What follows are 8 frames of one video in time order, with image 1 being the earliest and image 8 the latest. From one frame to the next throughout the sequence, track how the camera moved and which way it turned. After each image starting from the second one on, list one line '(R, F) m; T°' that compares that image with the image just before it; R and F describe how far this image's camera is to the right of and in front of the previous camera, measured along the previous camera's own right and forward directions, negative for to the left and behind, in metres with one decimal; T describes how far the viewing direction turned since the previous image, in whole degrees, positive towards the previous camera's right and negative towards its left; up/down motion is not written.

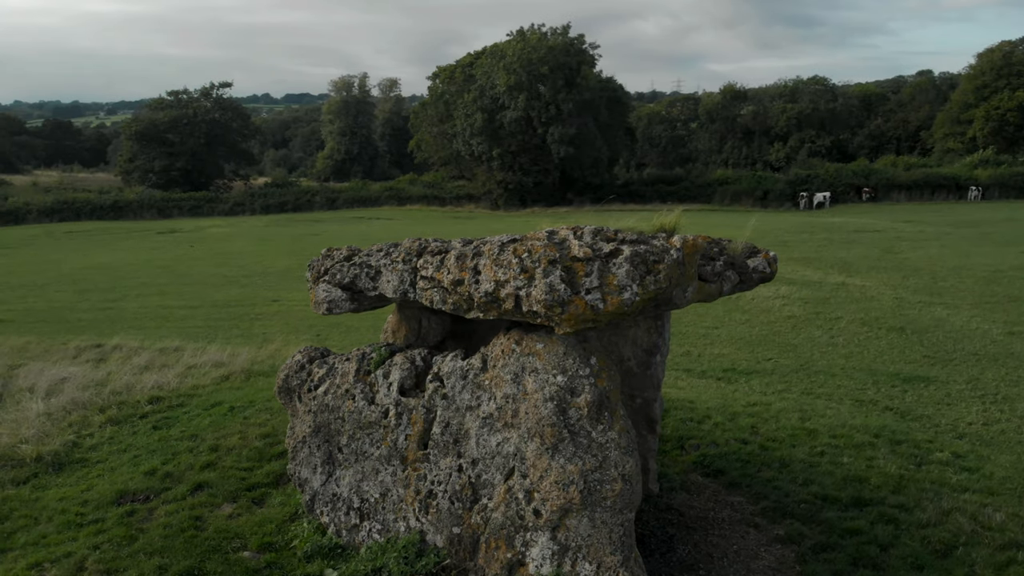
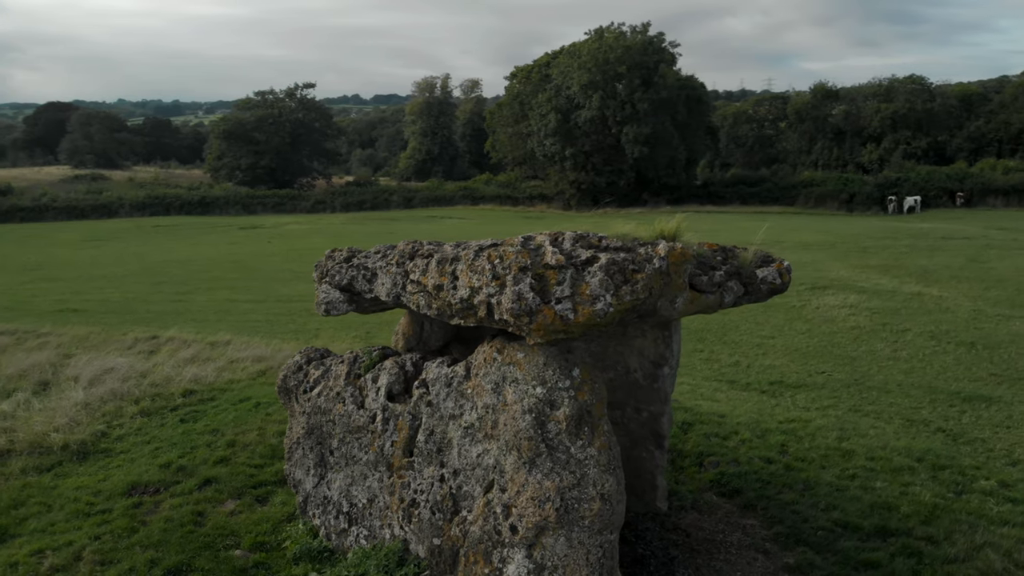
(+0.7, +0.3) m; -6°
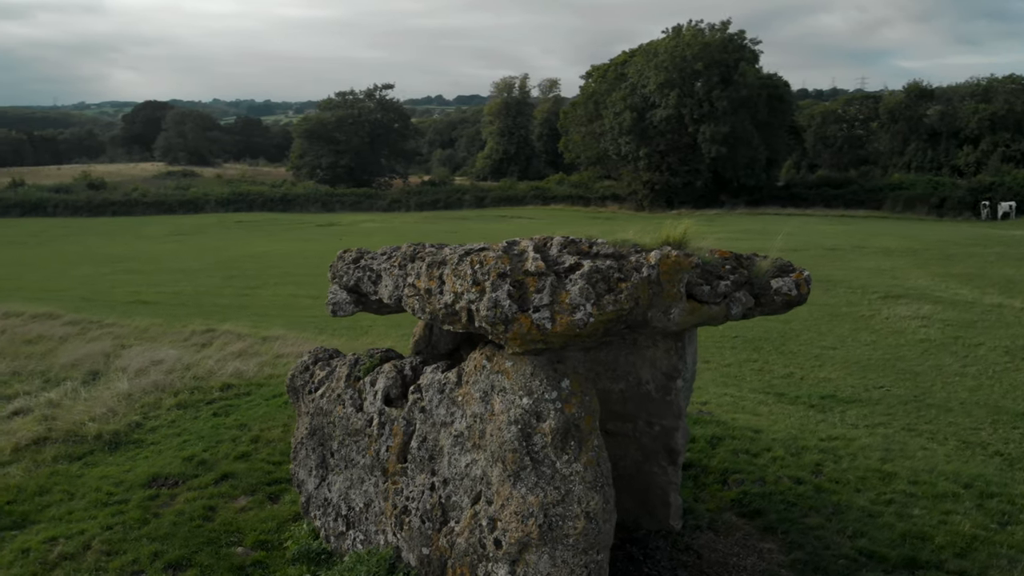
(+0.6, +0.2) m; -6°
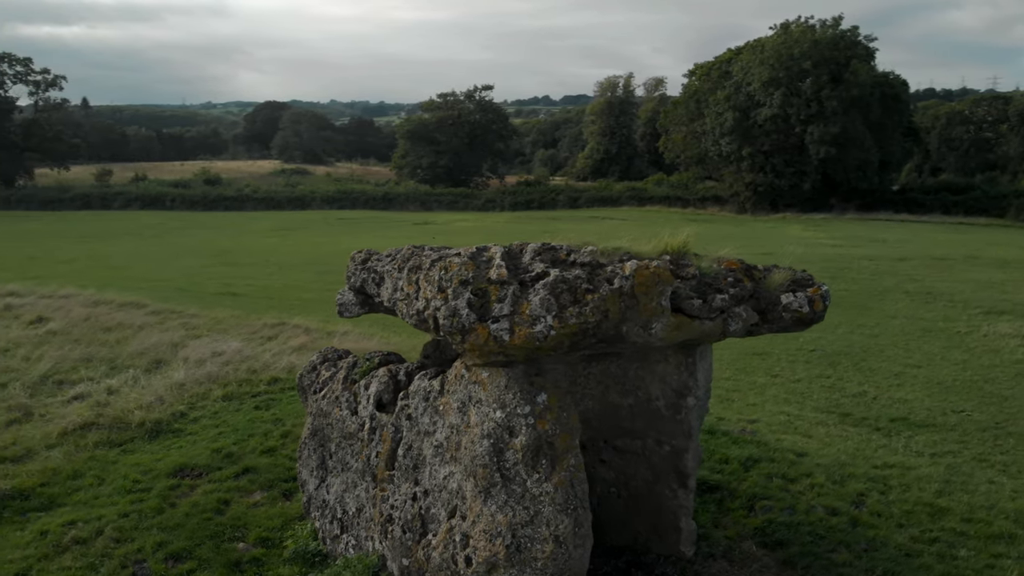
(+0.8, +0.3) m; -7°
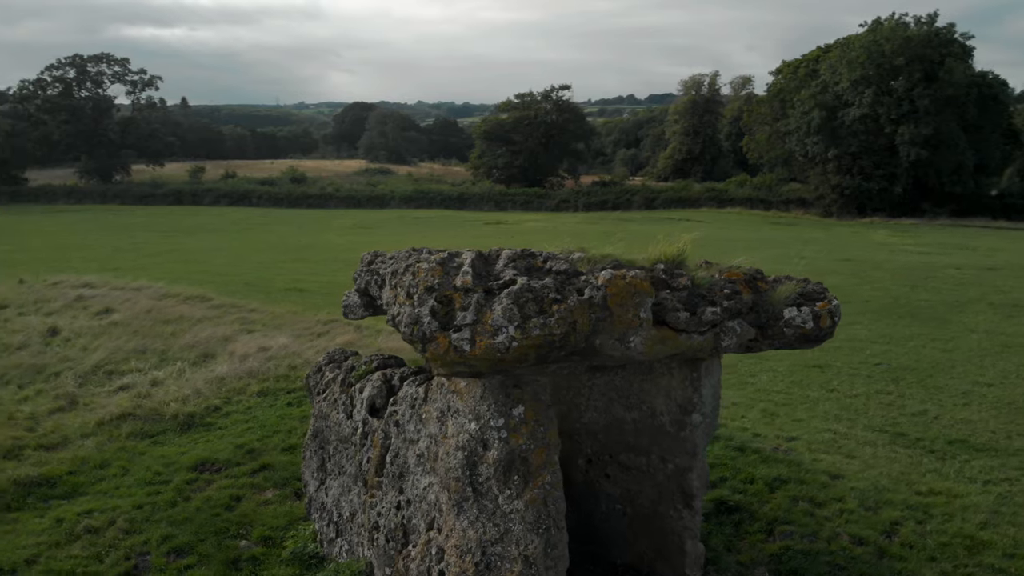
(+0.7, +0.2) m; -6°
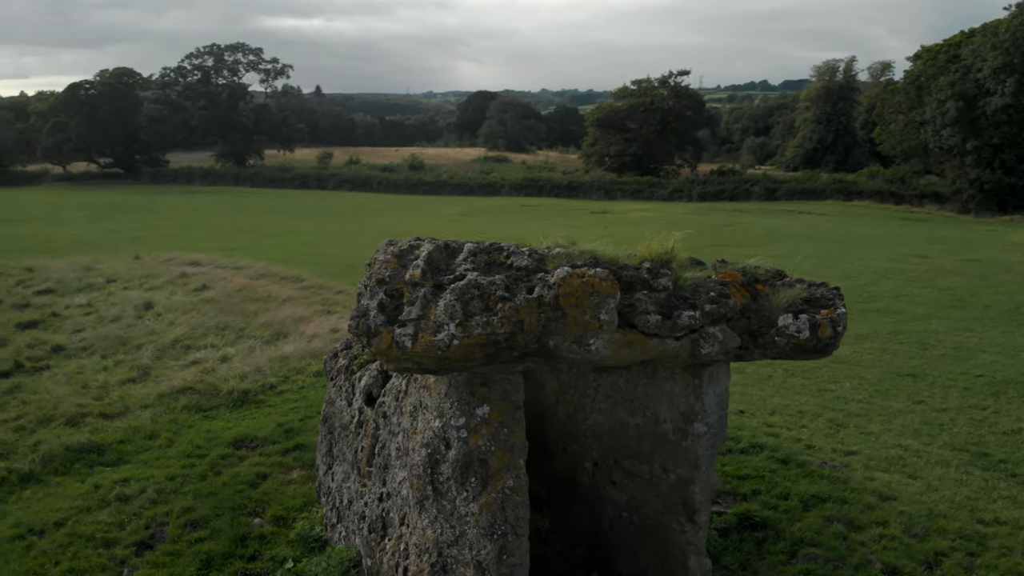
(+0.9, +0.3) m; -9°
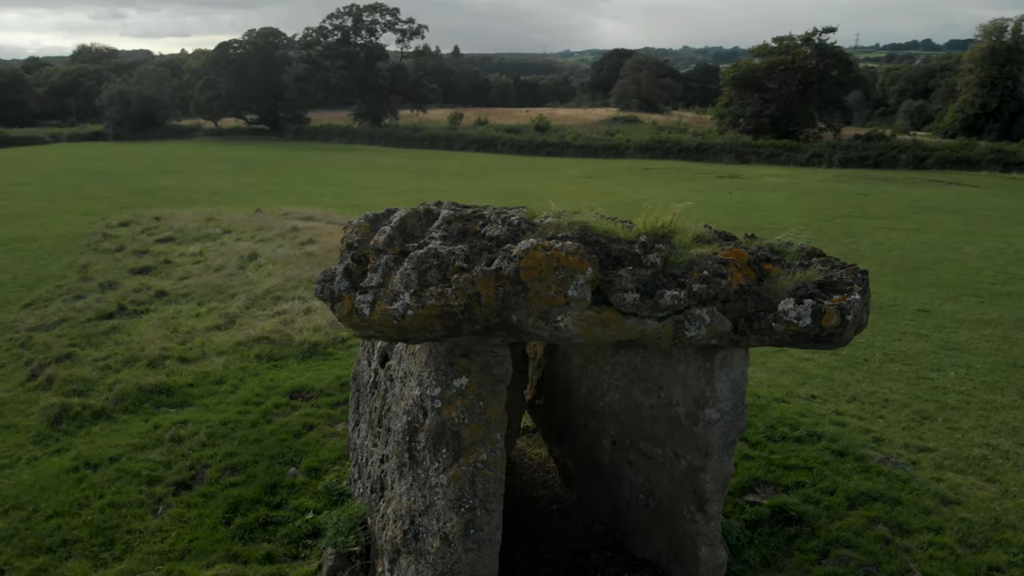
(+0.9, +0.3) m; -9°
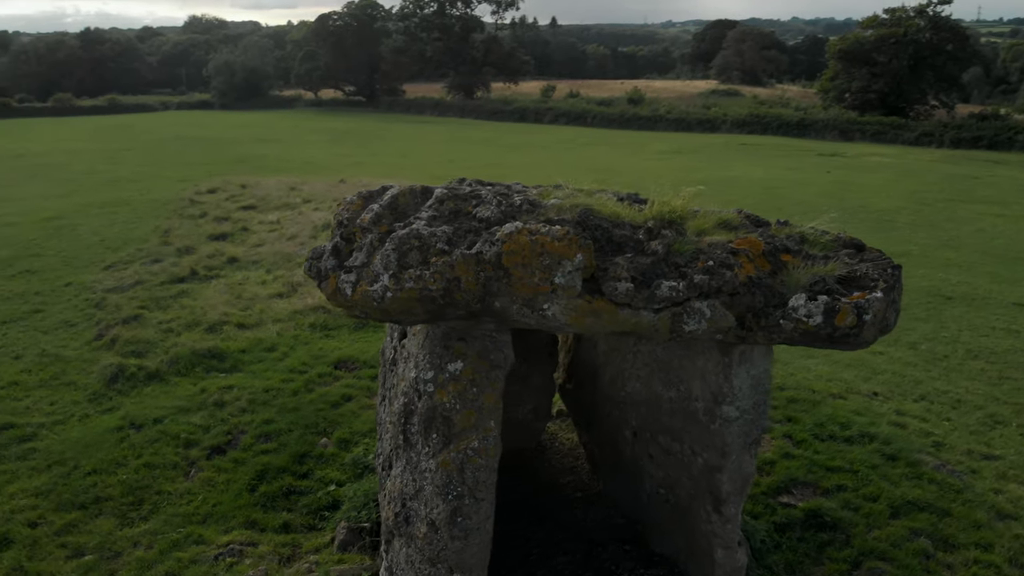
(+0.6, +0.2) m; -7°
